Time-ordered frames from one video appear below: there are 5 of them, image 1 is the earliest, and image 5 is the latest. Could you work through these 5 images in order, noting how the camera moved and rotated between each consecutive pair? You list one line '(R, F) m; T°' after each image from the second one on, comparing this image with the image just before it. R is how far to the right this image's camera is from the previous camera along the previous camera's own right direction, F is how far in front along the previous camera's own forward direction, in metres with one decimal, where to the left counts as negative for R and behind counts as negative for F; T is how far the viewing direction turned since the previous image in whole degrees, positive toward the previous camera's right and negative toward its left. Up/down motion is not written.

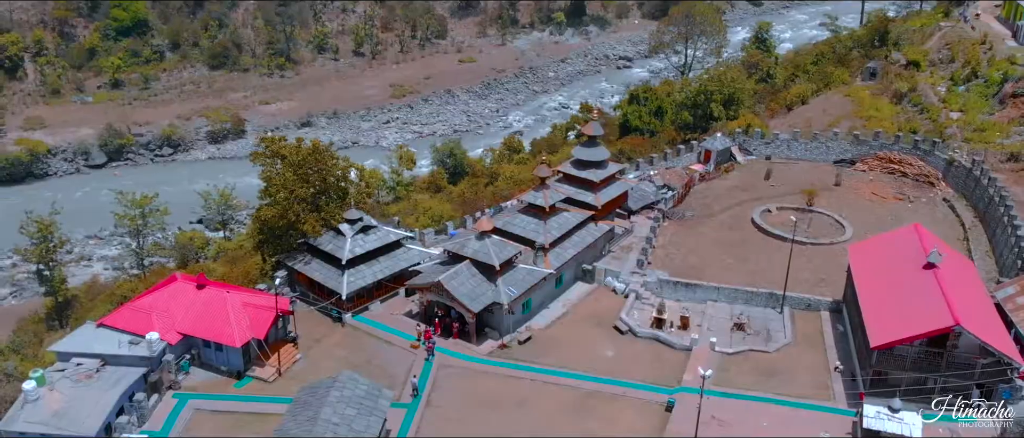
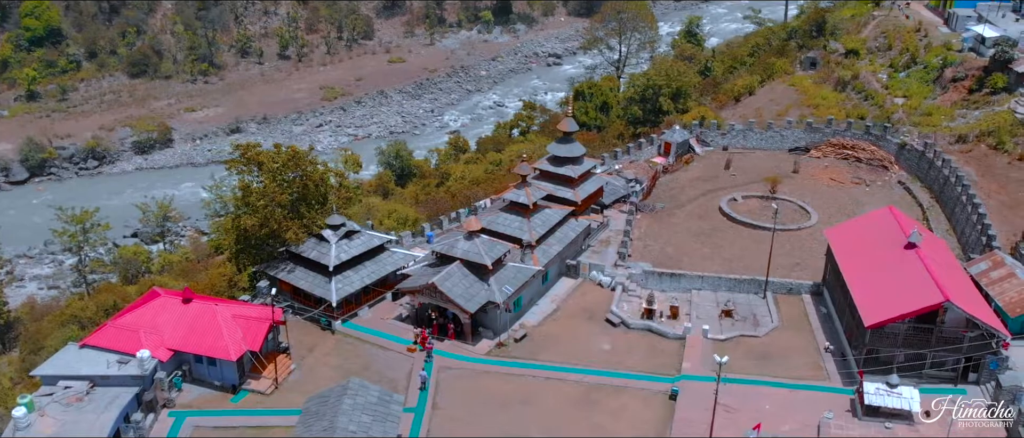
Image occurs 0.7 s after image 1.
(-2.7, 0.0) m; +5°
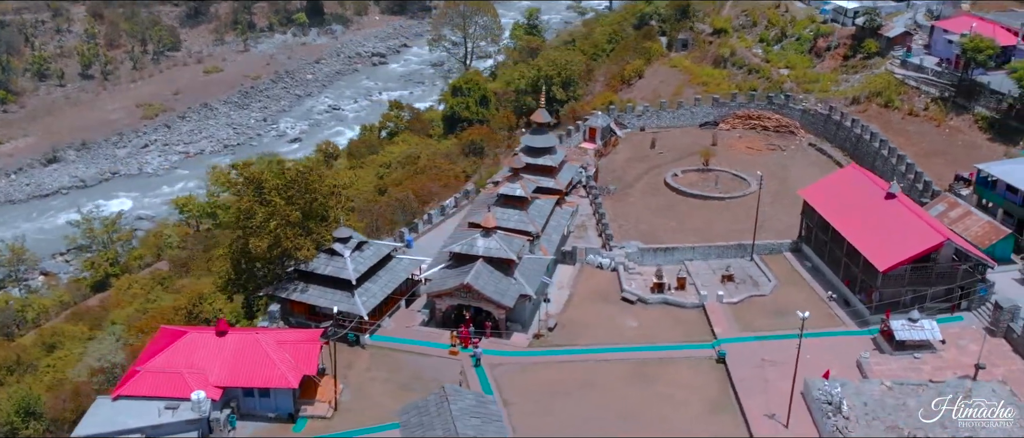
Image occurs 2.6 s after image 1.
(-8.9, +0.5) m; +14°
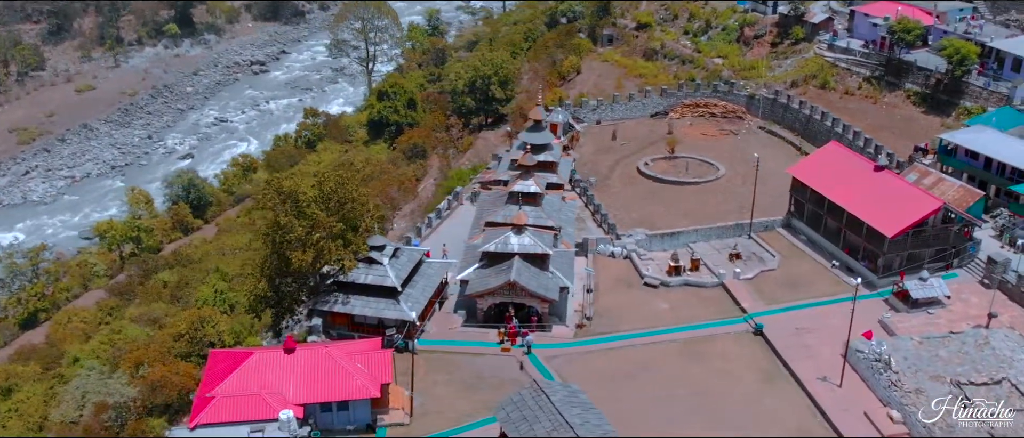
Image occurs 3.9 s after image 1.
(-7.0, -0.2) m; +9°
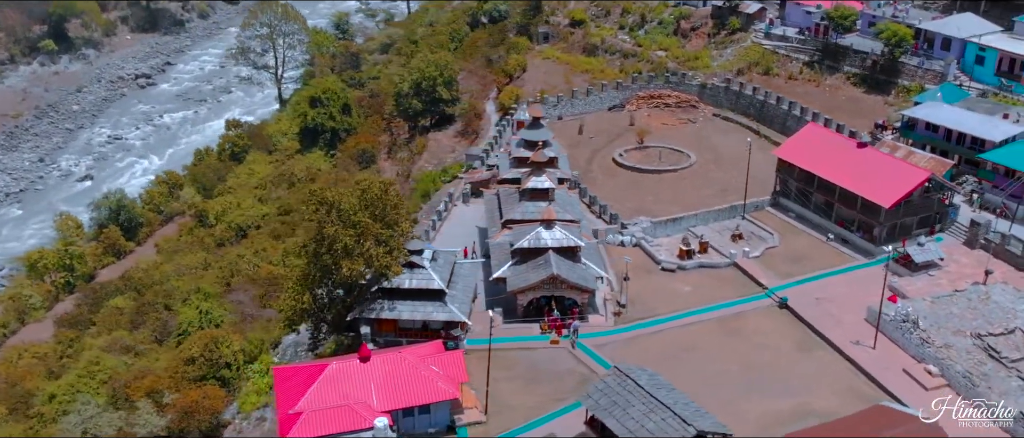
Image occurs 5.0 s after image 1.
(-6.6, -0.3) m; +8°
